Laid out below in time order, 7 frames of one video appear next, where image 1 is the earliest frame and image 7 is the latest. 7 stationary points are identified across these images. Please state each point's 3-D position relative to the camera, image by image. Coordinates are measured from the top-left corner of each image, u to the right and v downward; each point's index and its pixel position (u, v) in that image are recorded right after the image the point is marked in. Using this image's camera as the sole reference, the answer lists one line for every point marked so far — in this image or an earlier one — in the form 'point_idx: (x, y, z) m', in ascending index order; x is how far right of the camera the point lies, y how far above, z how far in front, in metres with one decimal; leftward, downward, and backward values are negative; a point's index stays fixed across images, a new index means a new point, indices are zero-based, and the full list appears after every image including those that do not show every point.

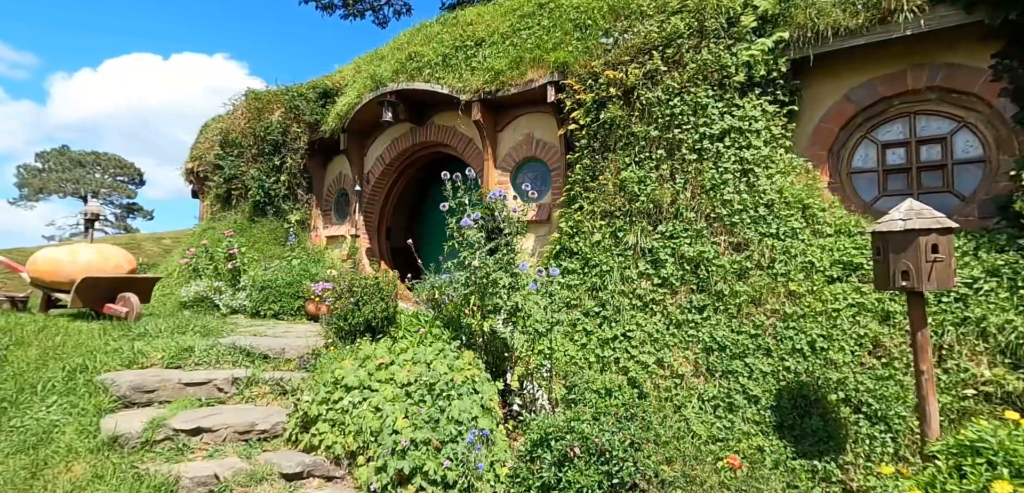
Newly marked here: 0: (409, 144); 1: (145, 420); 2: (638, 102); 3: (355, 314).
0: (-1.5, +1.5, +7.6) m
1: (-2.1, -1.0, +3.0) m
2: (+1.2, +1.3, +4.9) m
3: (-1.2, -0.5, +4.1) m
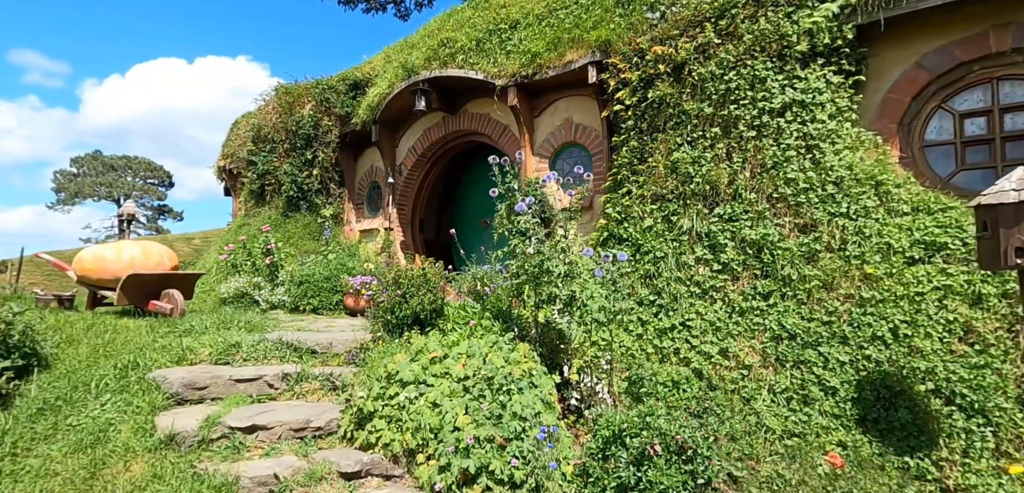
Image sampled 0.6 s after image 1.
0: (-1.0, +1.6, +7.5) m
1: (-1.7, -0.9, +3.0) m
2: (+1.6, +1.5, +4.6) m
3: (-0.8, -0.4, +4.0) m
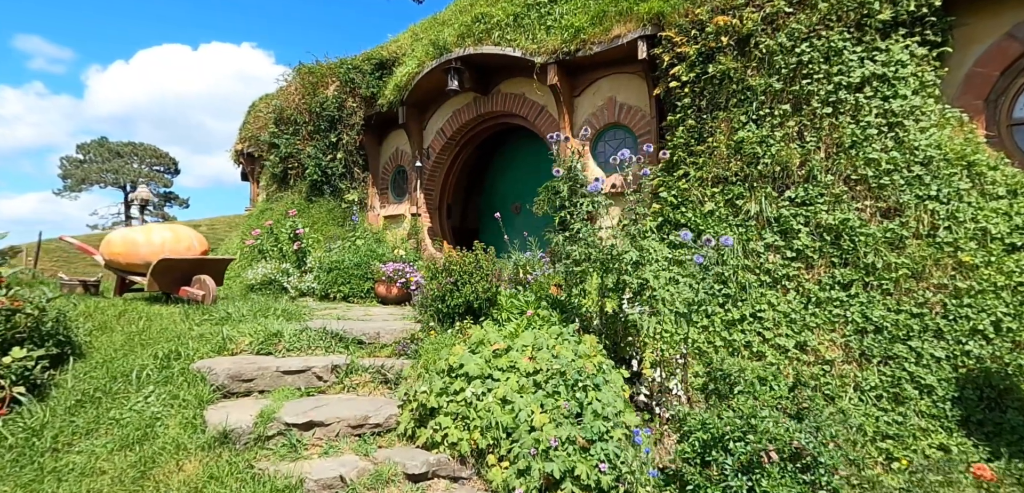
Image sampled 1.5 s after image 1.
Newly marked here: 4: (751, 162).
0: (-0.5, +1.8, +7.2) m
1: (-1.3, -0.9, +2.8) m
2: (+2.0, +1.6, +4.3) m
3: (-0.4, -0.3, +3.7) m
4: (+1.9, +0.7, +4.1) m
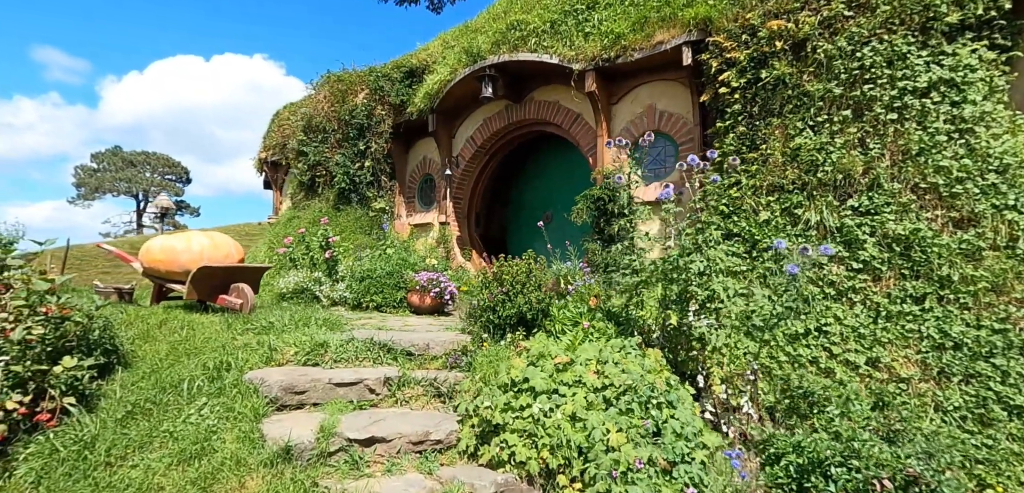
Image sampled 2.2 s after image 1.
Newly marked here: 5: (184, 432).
0: (-0.1, +1.7, +7.1) m
1: (-1.0, -0.9, +2.6) m
2: (+2.4, +1.5, +4.2) m
3: (-0.1, -0.4, +3.6) m
4: (+2.2, +0.6, +4.0) m
5: (-1.7, -0.9, +2.7) m
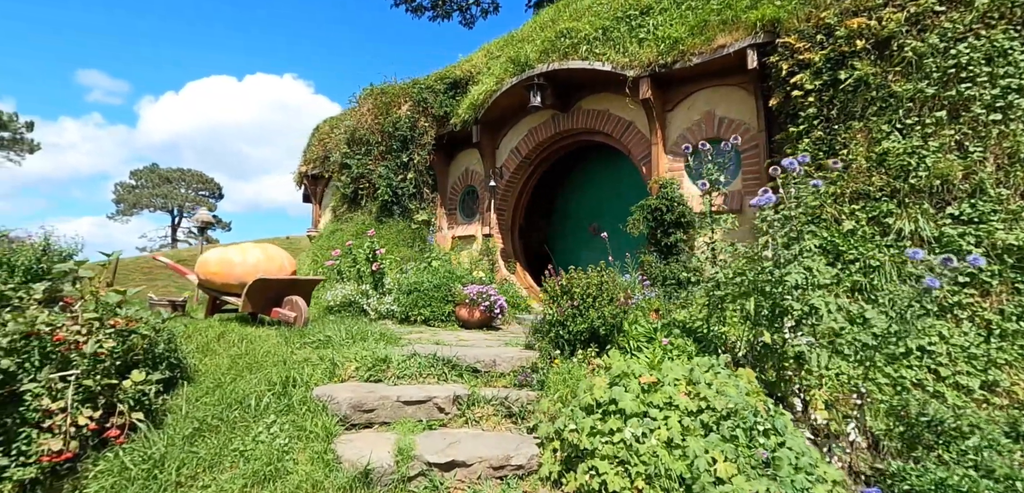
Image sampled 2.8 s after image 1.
0: (+0.5, +1.5, +7.0) m
1: (-0.6, -0.9, +2.5) m
2: (+2.9, +1.4, +3.9) m
3: (+0.4, -0.5, +3.4) m
4: (+2.7, +0.5, +3.7) m
5: (-1.2, -1.0, +2.6) m
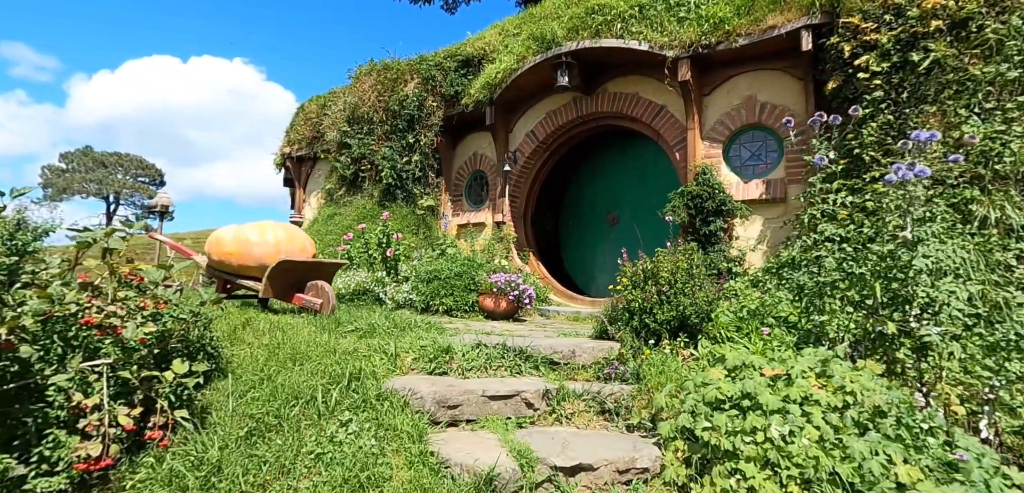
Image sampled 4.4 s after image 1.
0: (+0.8, +1.6, +6.7) m
1: (0.0, -0.8, +2.1) m
2: (+3.3, +1.5, +3.8) m
3: (+0.9, -0.4, +3.2) m
4: (+3.2, +0.6, +3.6) m
5: (-0.7, -0.9, +2.2) m
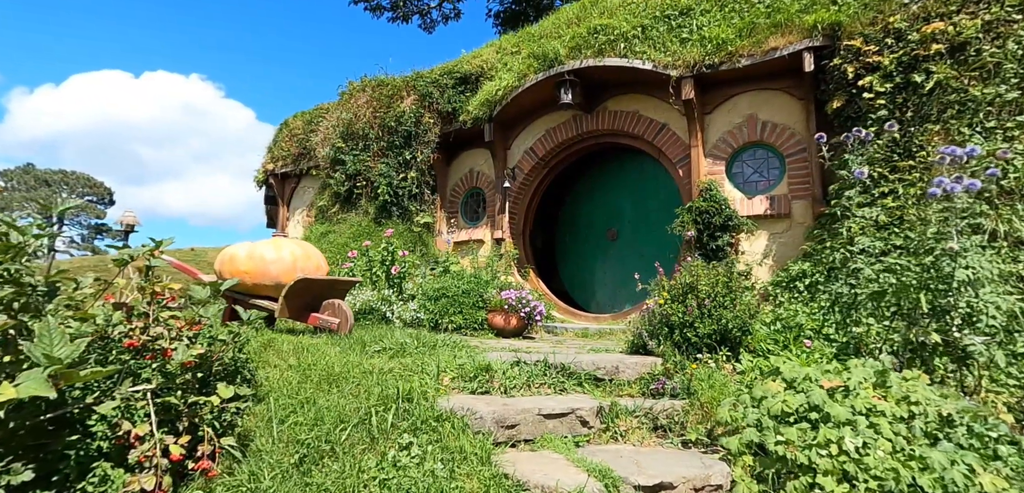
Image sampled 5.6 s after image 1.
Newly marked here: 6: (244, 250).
0: (+0.8, +1.4, +6.7) m
1: (+0.3, -0.9, +2.1) m
2: (+3.5, +1.4, +4.0) m
3: (+1.1, -0.4, +3.2) m
4: (+3.4, +0.5, +3.7) m
5: (-0.4, -0.9, +2.1) m
6: (-2.1, 0.0, +4.1) m
